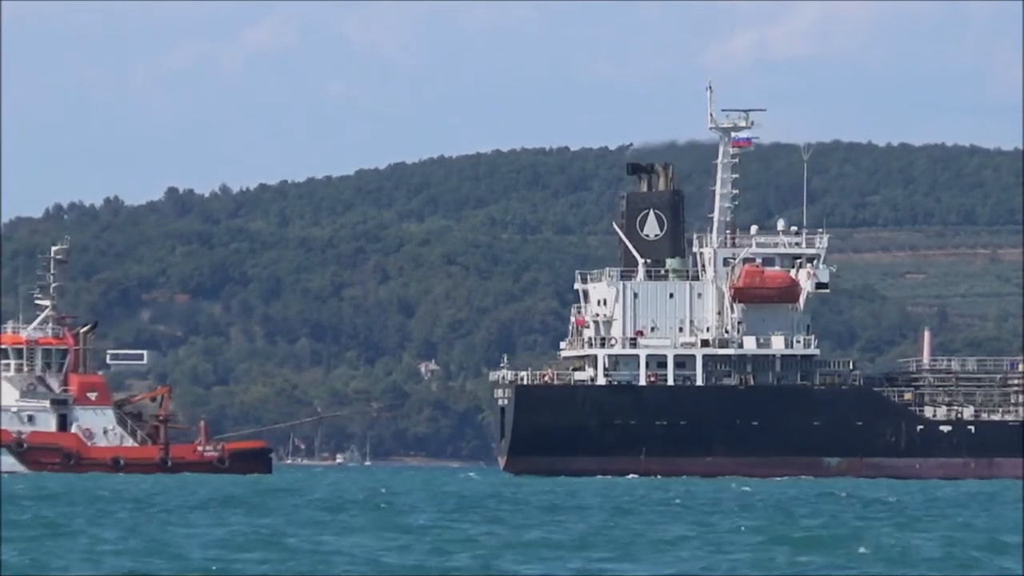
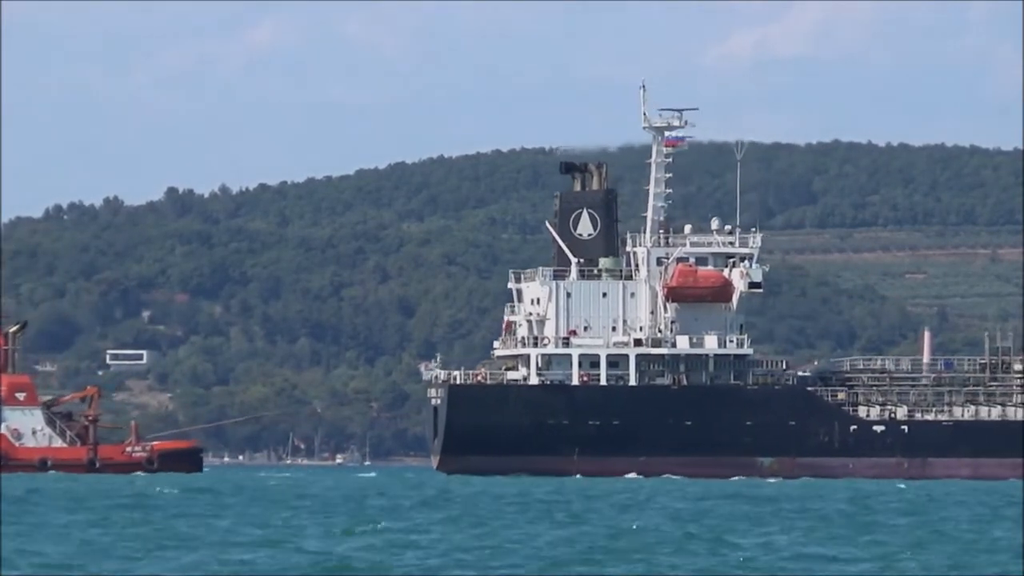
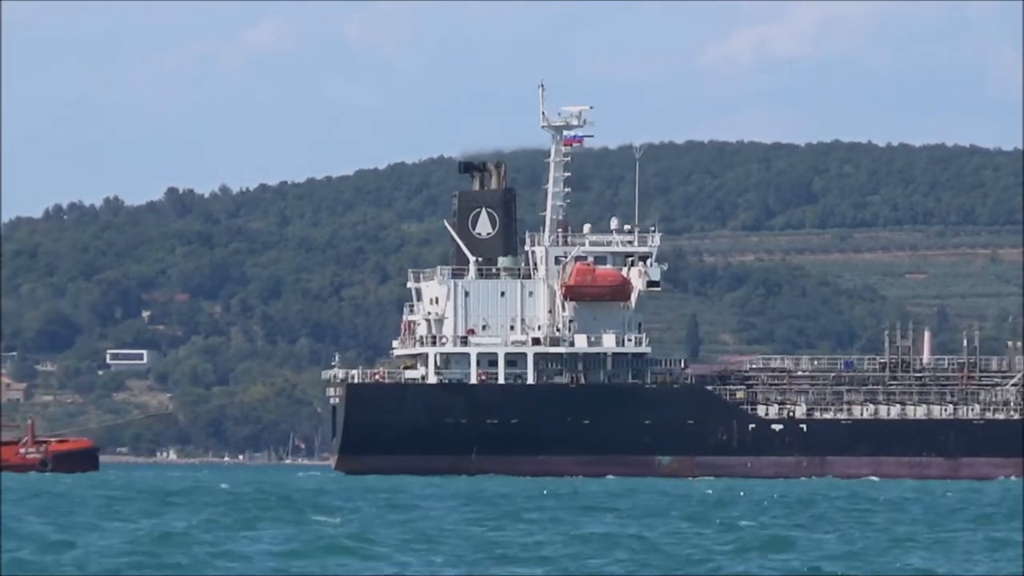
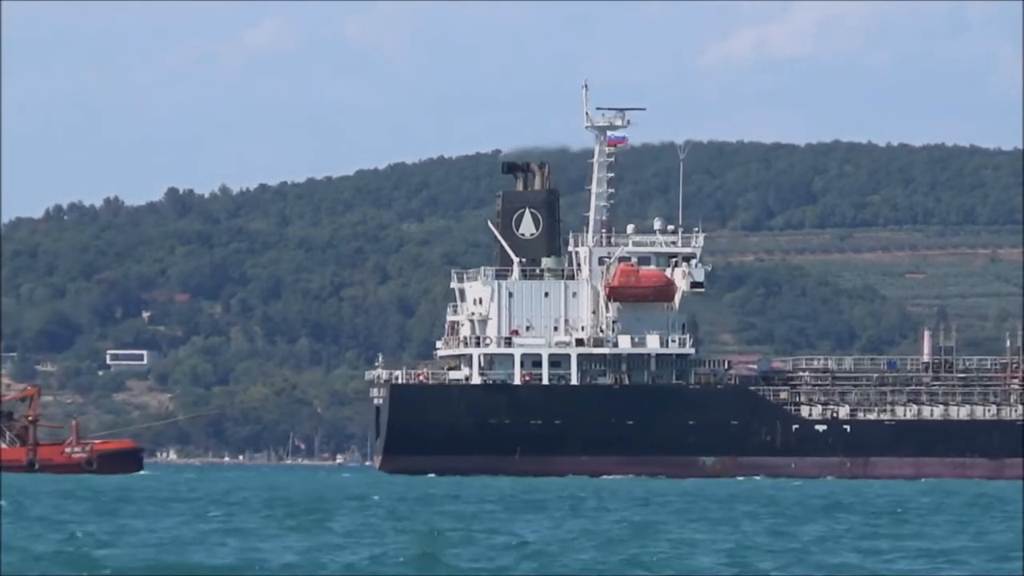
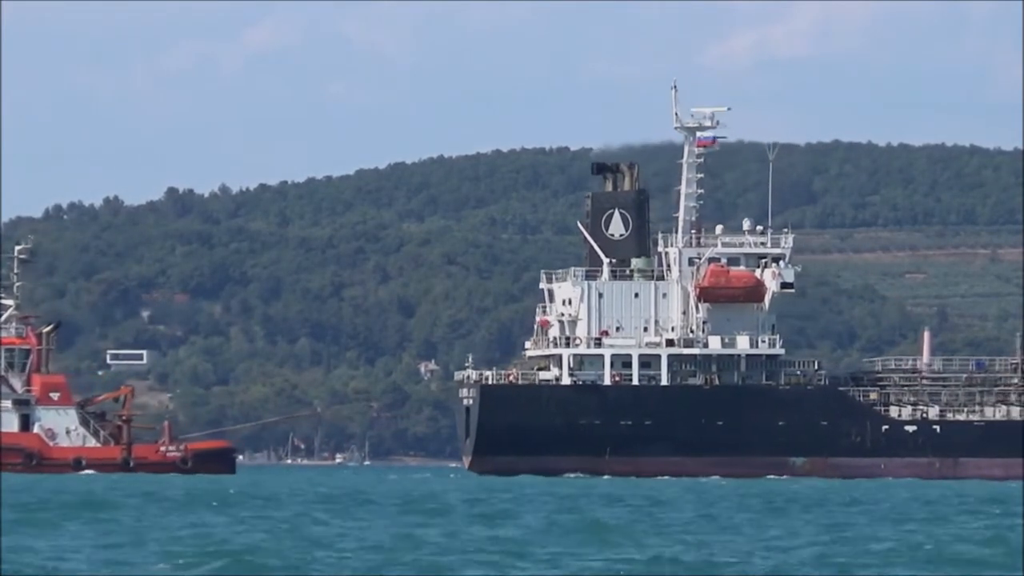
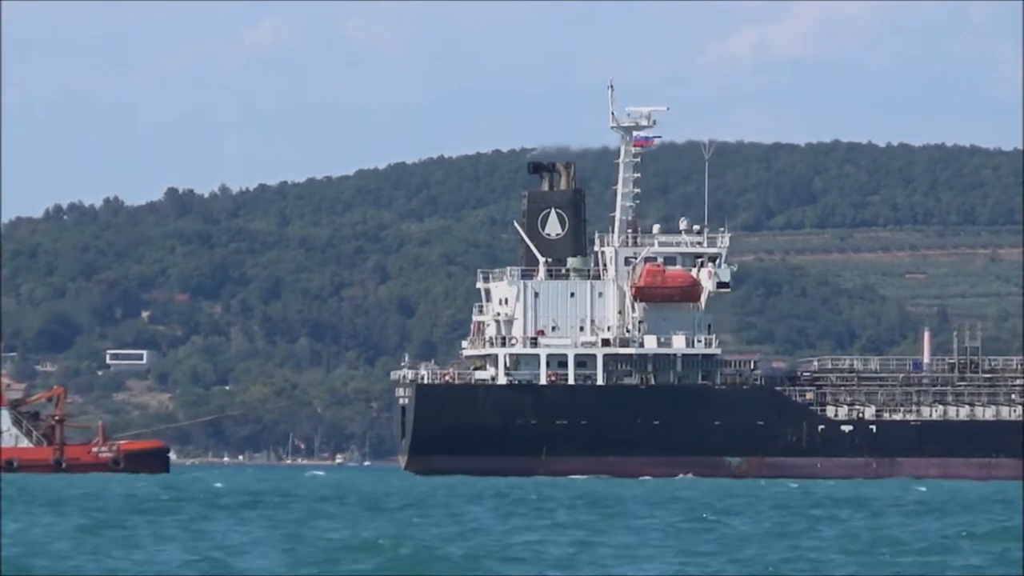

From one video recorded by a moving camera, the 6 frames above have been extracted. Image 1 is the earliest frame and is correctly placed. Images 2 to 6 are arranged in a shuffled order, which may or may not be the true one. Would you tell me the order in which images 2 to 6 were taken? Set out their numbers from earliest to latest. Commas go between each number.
5, 2, 6, 4, 3
